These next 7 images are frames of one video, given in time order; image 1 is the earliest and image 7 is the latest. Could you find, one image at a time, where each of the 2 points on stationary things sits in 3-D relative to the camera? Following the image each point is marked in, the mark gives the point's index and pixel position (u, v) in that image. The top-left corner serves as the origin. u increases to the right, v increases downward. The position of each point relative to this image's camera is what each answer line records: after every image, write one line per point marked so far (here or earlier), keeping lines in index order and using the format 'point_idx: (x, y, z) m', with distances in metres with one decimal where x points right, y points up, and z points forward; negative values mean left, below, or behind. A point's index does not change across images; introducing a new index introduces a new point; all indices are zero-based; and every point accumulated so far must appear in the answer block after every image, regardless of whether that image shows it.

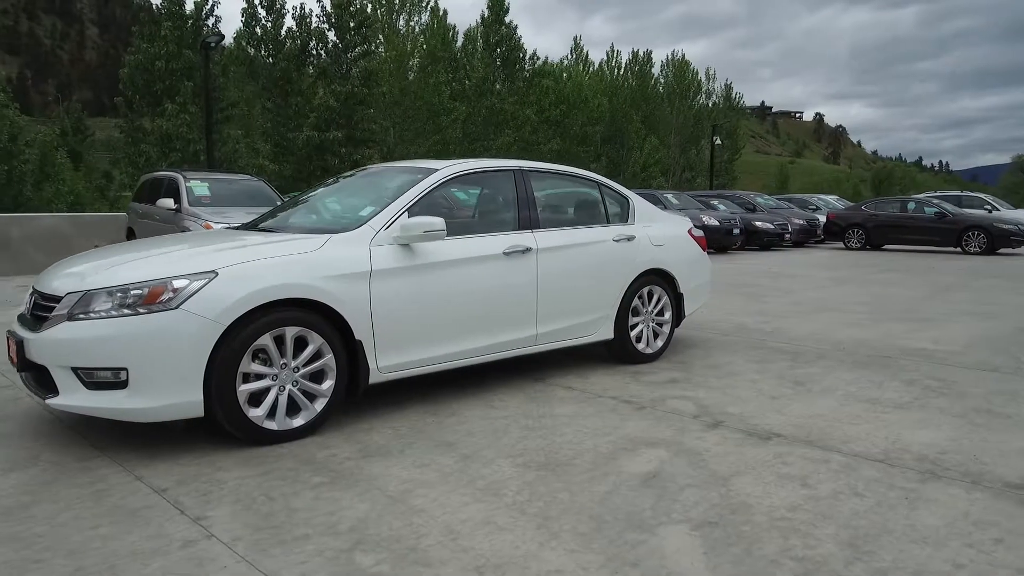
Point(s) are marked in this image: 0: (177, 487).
0: (-1.8, -1.0, +3.9) m
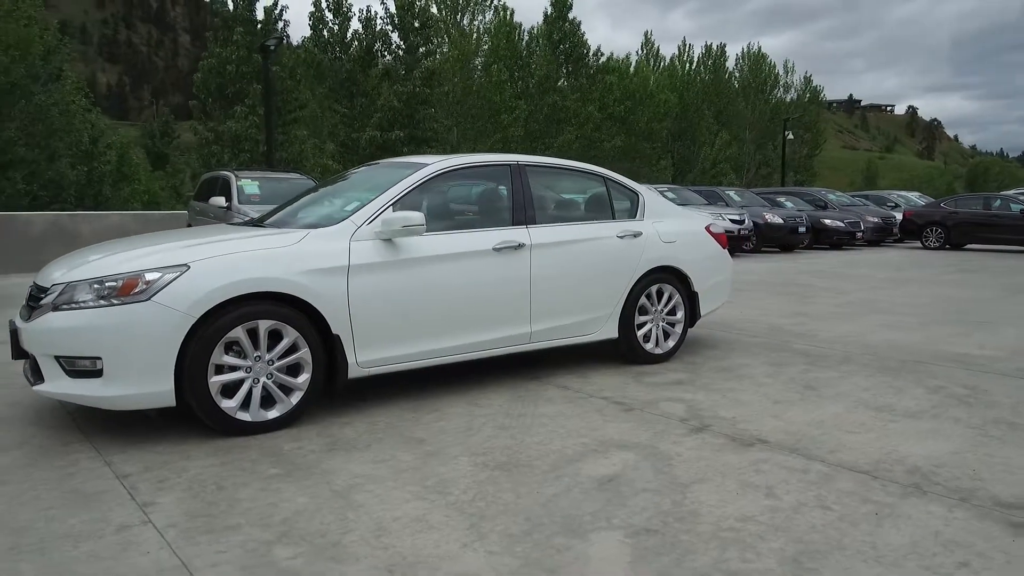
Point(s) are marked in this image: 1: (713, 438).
0: (-2.0, -1.0, +4.0) m
1: (+1.2, -0.9, +4.7) m
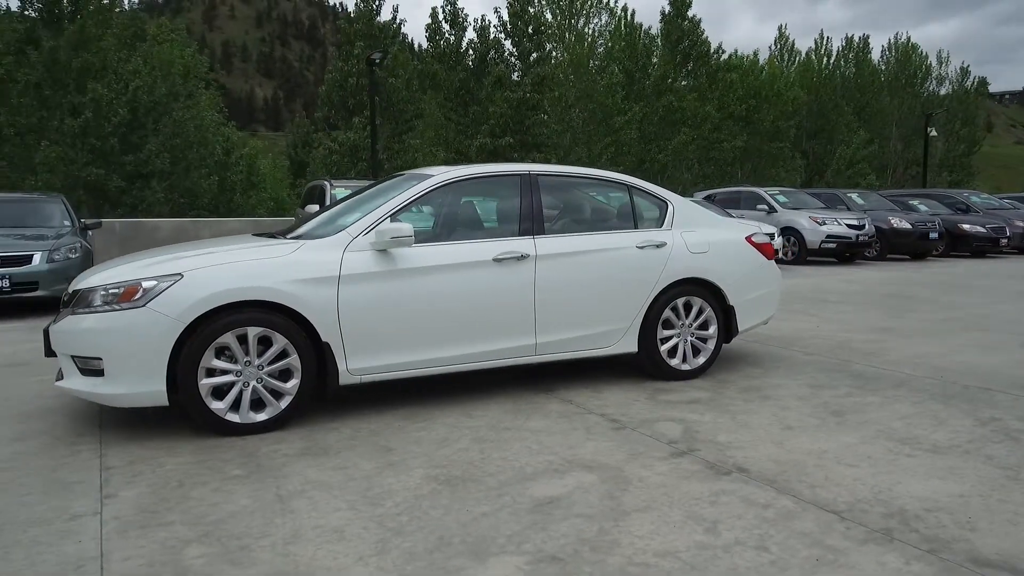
0: (-2.3, -1.0, +4.3) m
1: (+1.0, -1.0, +4.4) m
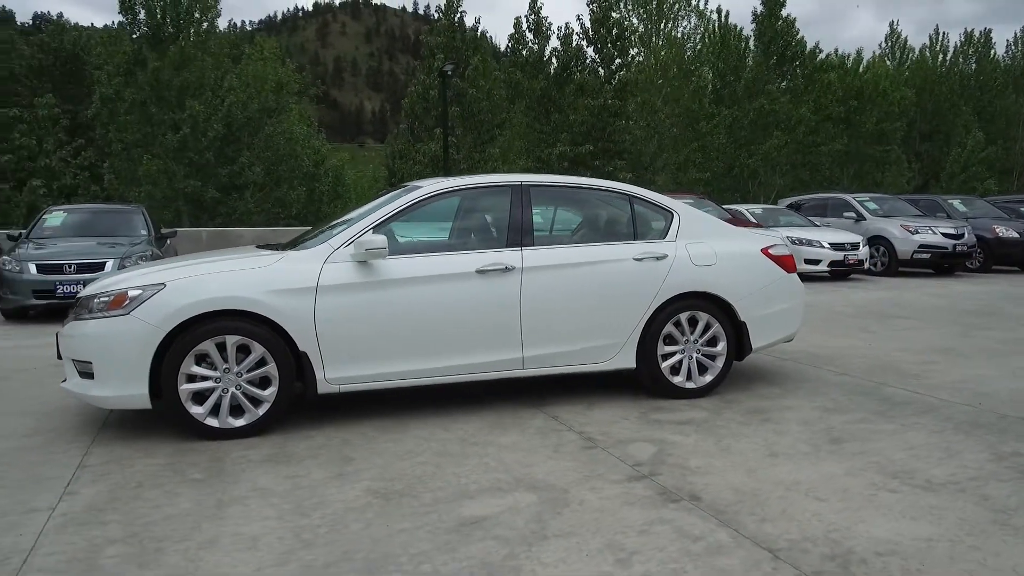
0: (-2.6, -1.1, +4.6) m
1: (+0.7, -1.1, +4.2) m
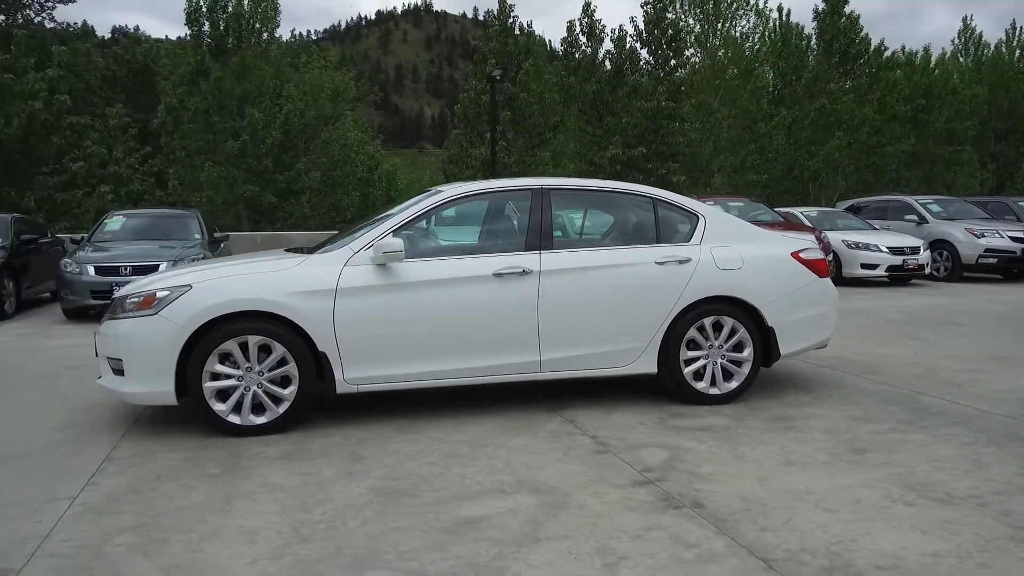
0: (-2.5, -1.1, +4.8) m
1: (+0.7, -1.1, +4.2) m
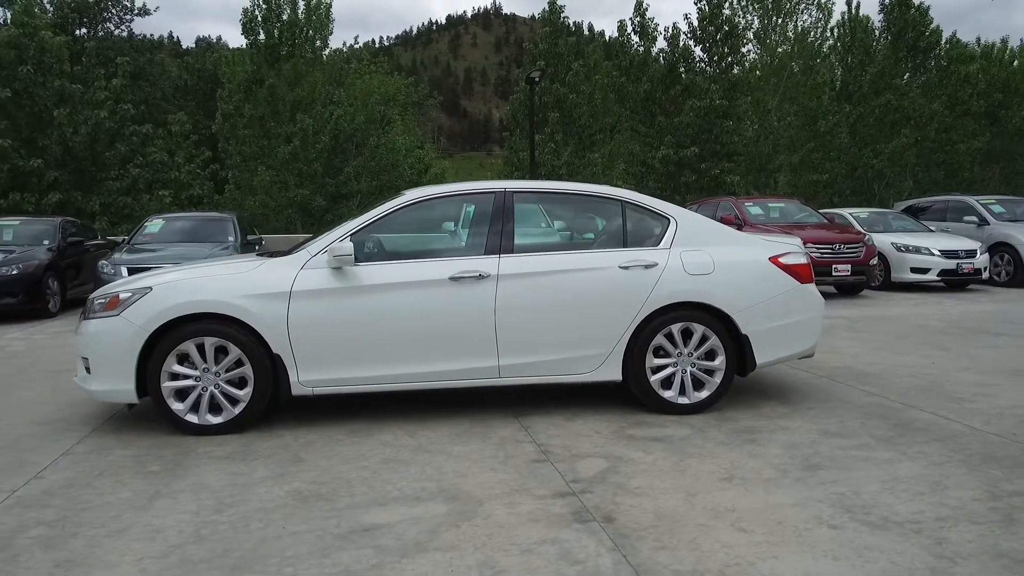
0: (-2.9, -1.1, +5.0) m
1: (+0.3, -1.2, +4.0) m
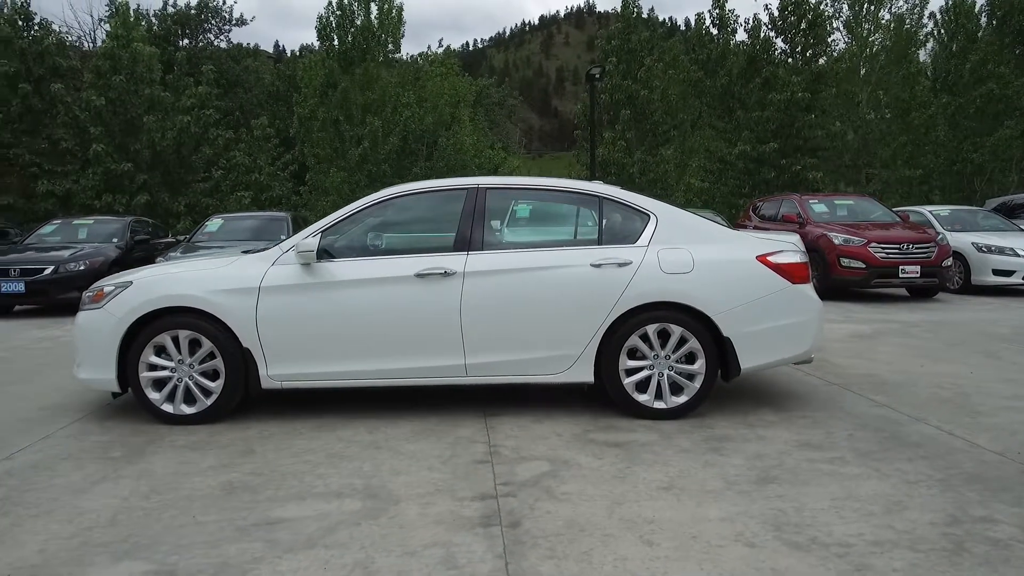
0: (-3.2, -1.1, +5.3) m
1: (-0.2, -1.2, +3.9) m
